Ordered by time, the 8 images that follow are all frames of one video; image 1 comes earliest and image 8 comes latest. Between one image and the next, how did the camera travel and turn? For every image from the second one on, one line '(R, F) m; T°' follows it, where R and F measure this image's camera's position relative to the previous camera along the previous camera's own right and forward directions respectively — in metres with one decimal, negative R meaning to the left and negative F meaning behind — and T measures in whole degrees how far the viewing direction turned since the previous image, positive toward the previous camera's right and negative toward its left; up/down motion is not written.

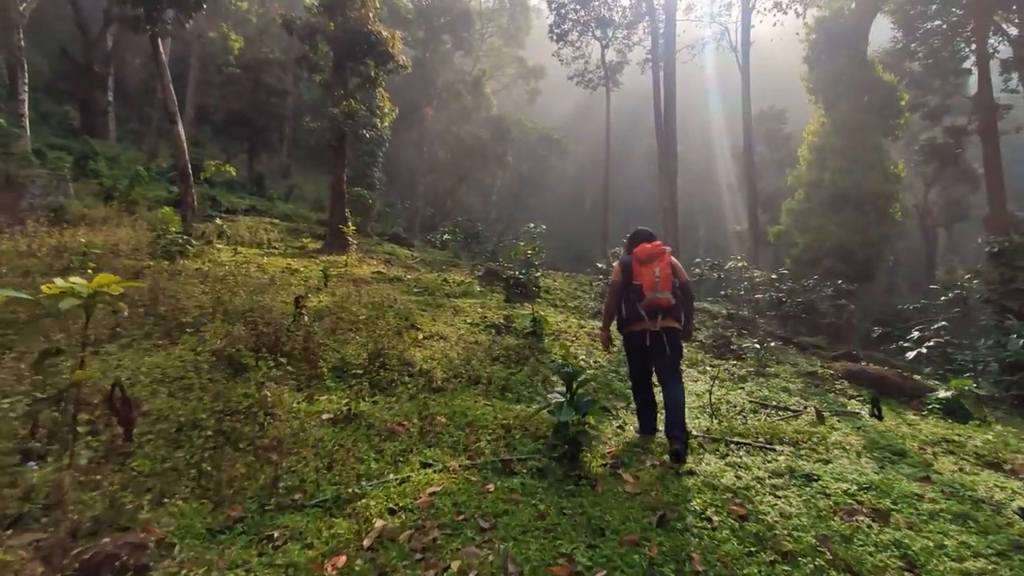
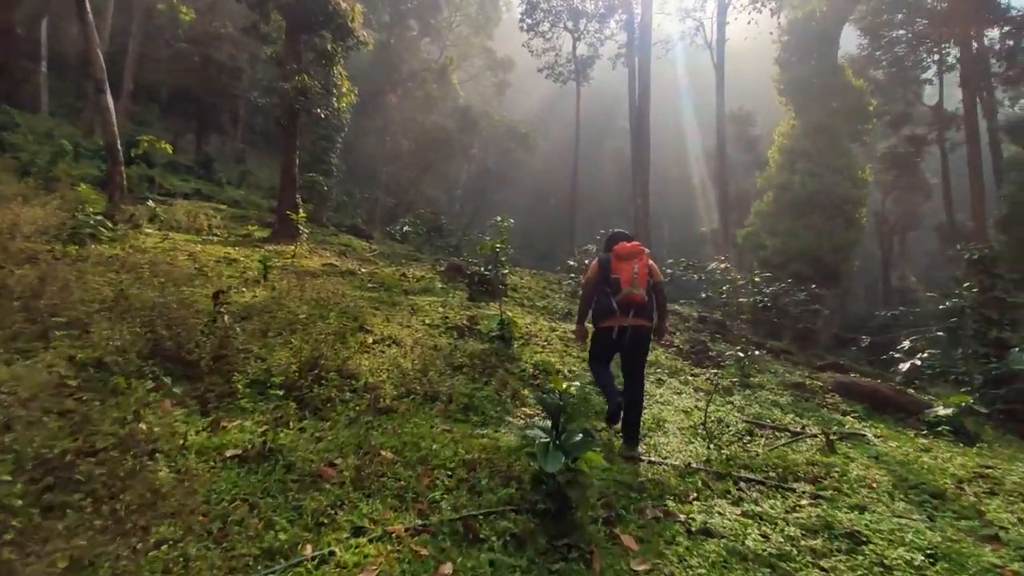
(0.0, +0.8) m; +4°
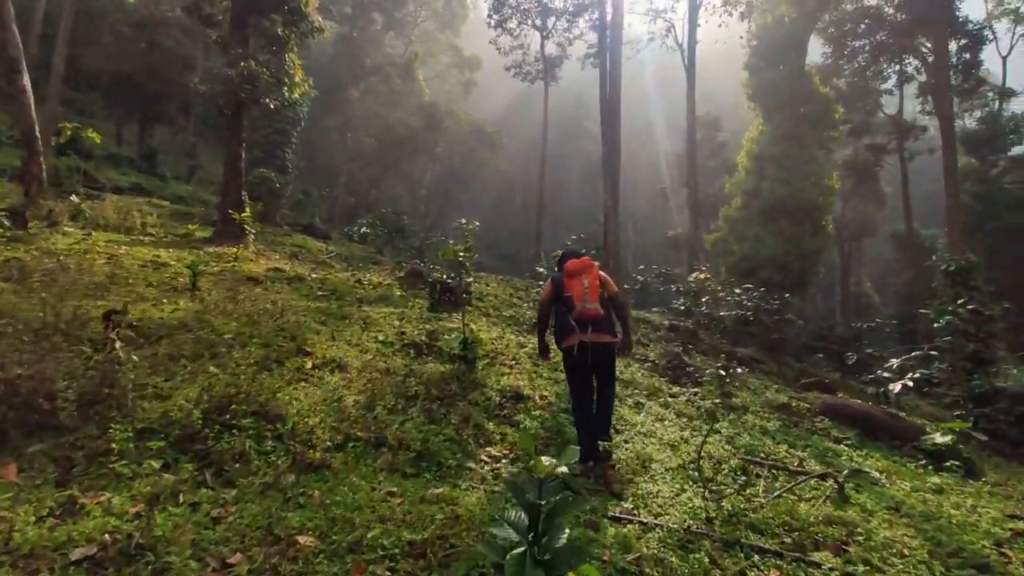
(0.0, +0.7) m; +4°
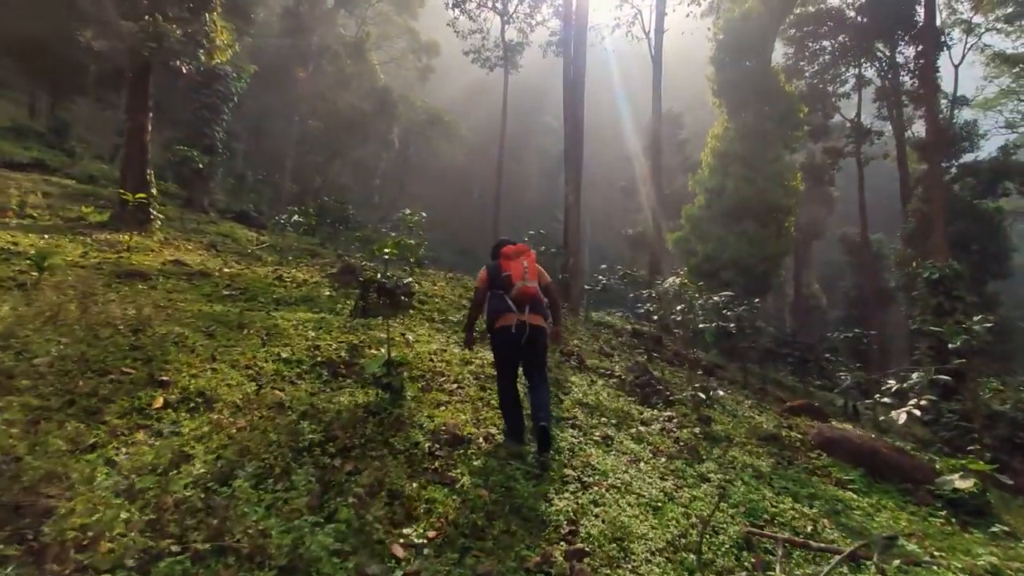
(+0.1, +1.2) m; +4°
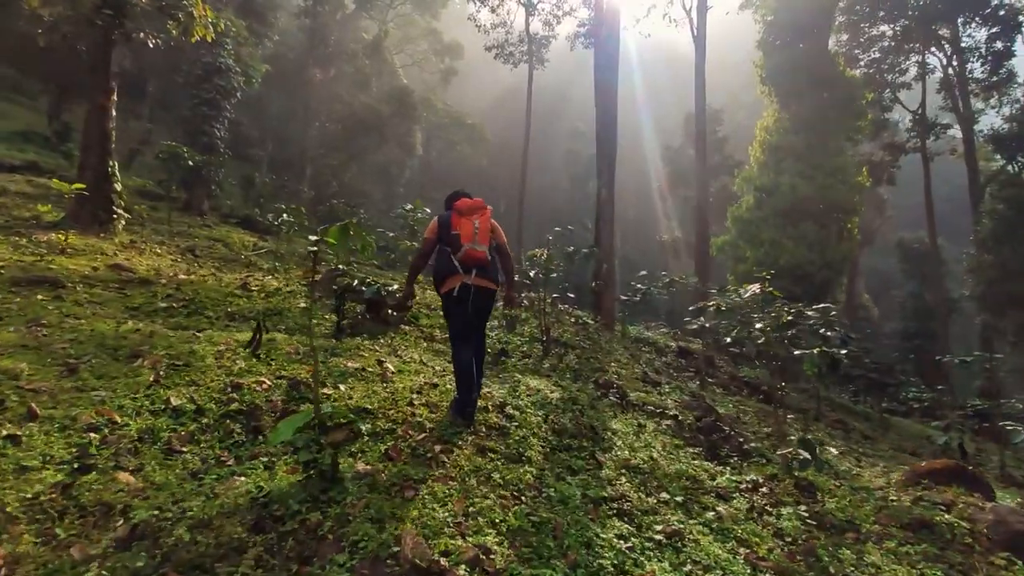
(+0.1, +1.8) m; -3°
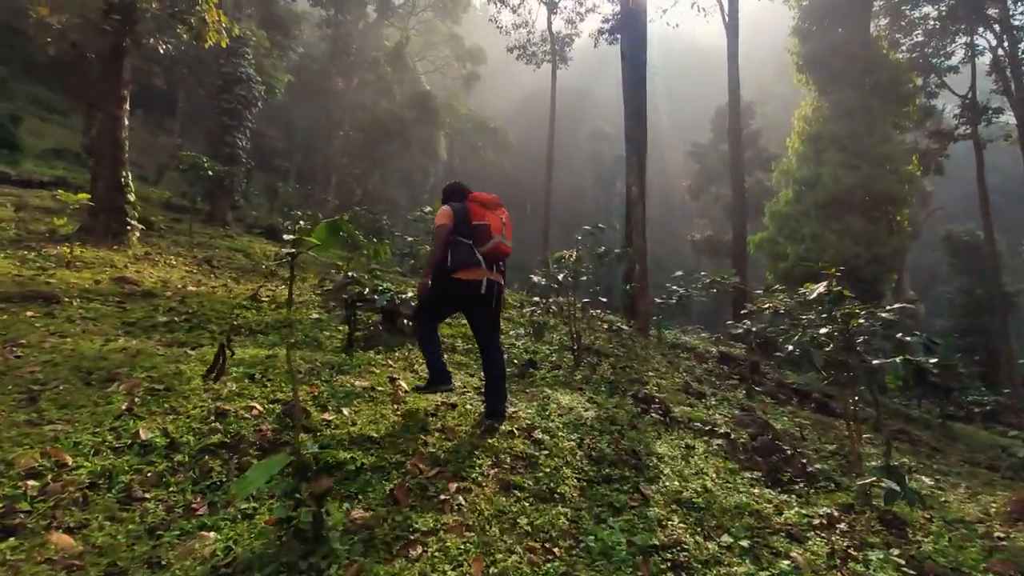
(0.0, +0.6) m; -3°
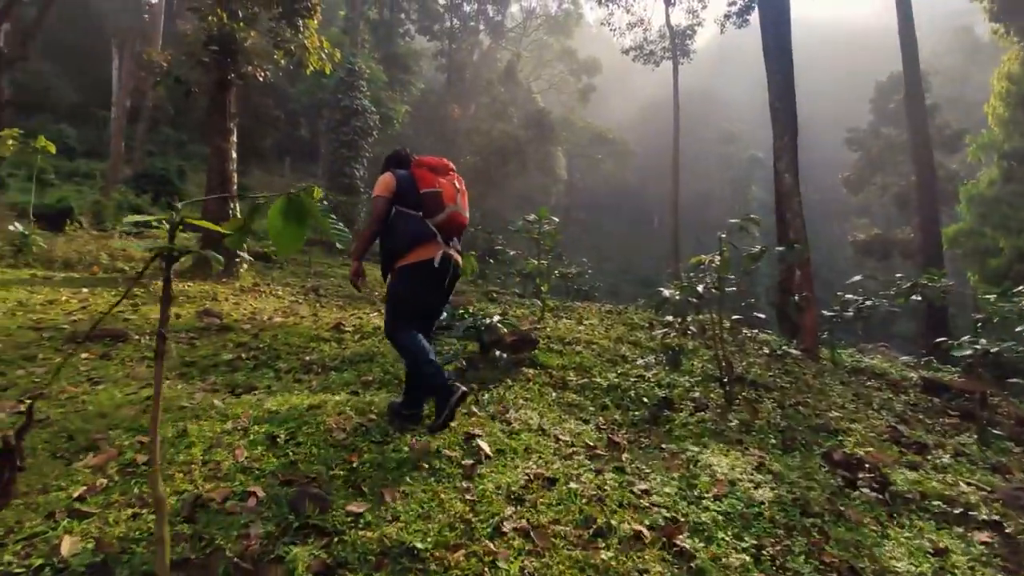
(0.0, +1.3) m; -13°
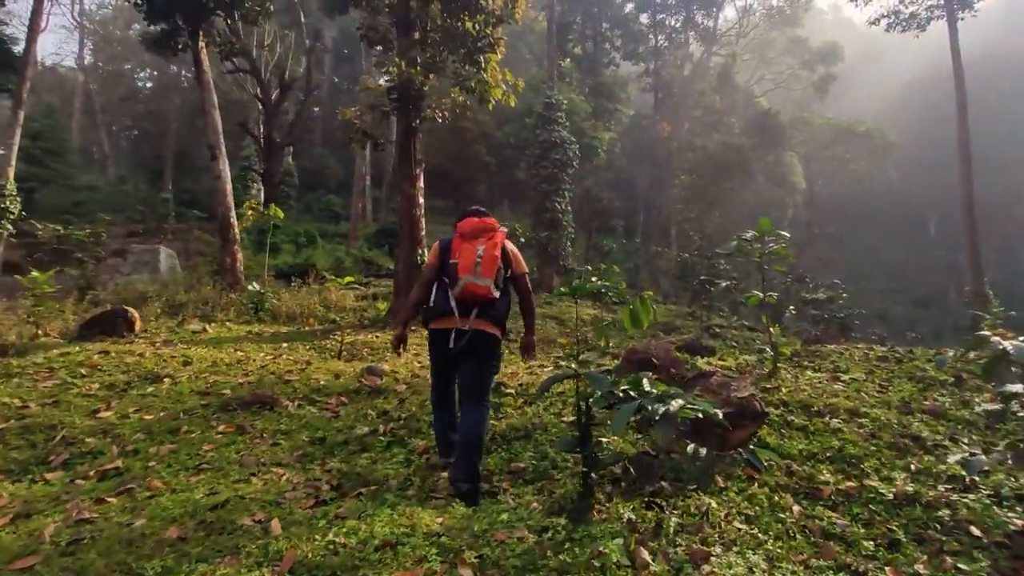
(+0.2, +1.3) m; -23°
